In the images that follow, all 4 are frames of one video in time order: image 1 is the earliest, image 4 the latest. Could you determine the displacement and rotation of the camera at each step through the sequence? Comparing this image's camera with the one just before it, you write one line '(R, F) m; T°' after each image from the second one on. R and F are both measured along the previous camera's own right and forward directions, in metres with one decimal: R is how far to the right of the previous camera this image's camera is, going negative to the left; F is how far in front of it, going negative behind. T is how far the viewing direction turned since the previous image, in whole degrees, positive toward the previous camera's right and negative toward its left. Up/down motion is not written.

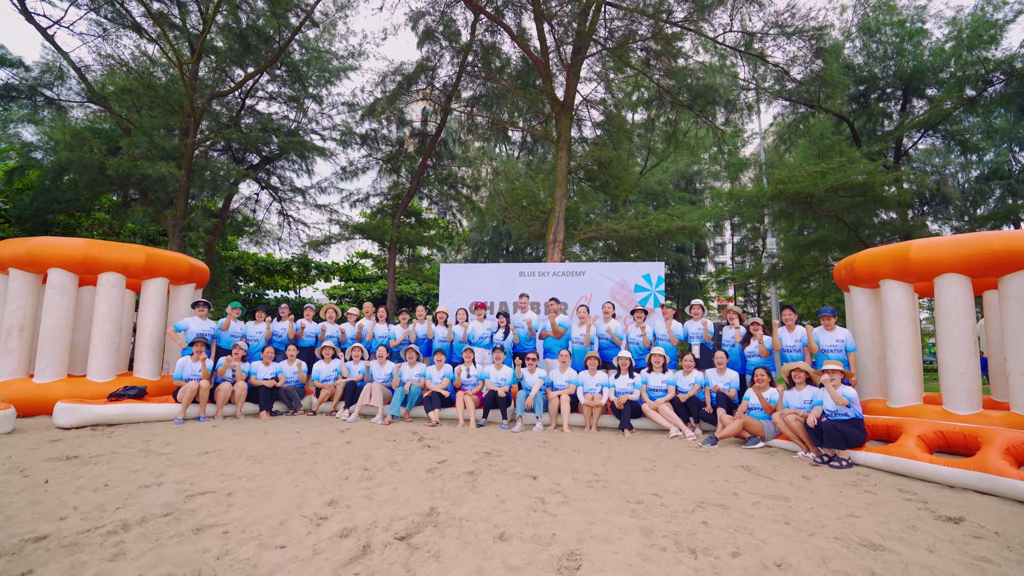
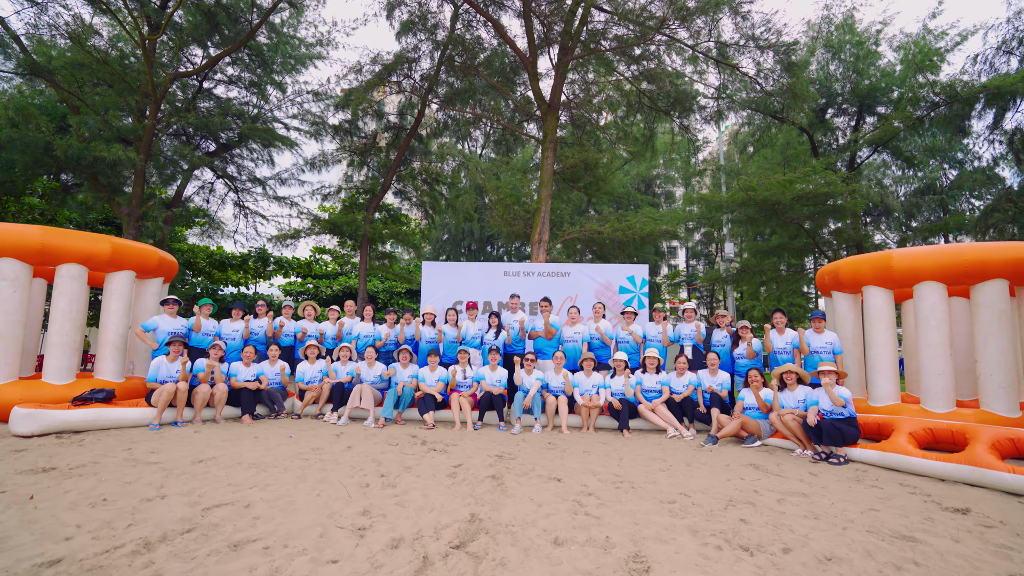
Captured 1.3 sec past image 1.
(-0.8, +0.1) m; +6°
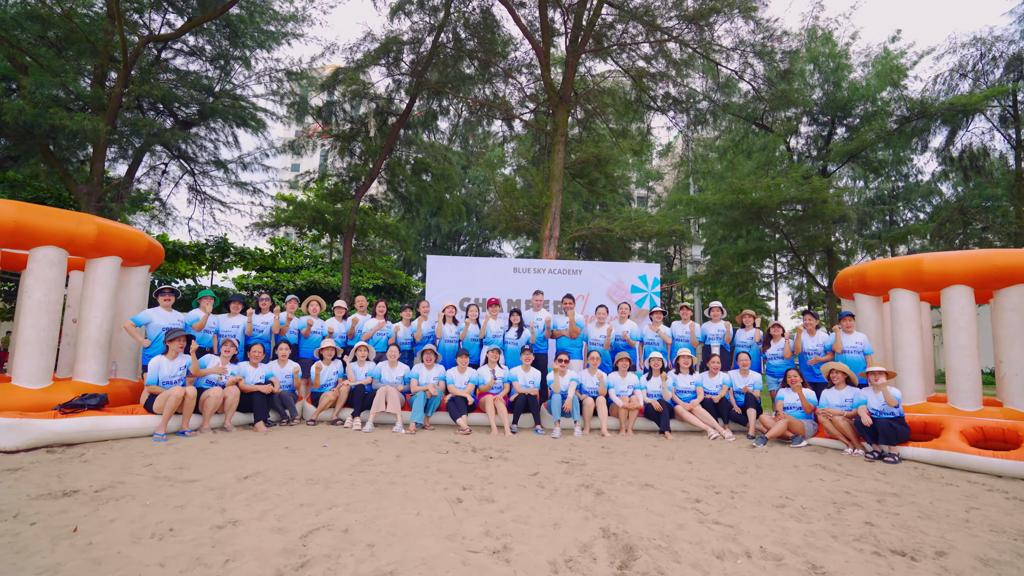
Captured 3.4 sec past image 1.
(-1.4, +0.5) m; +8°
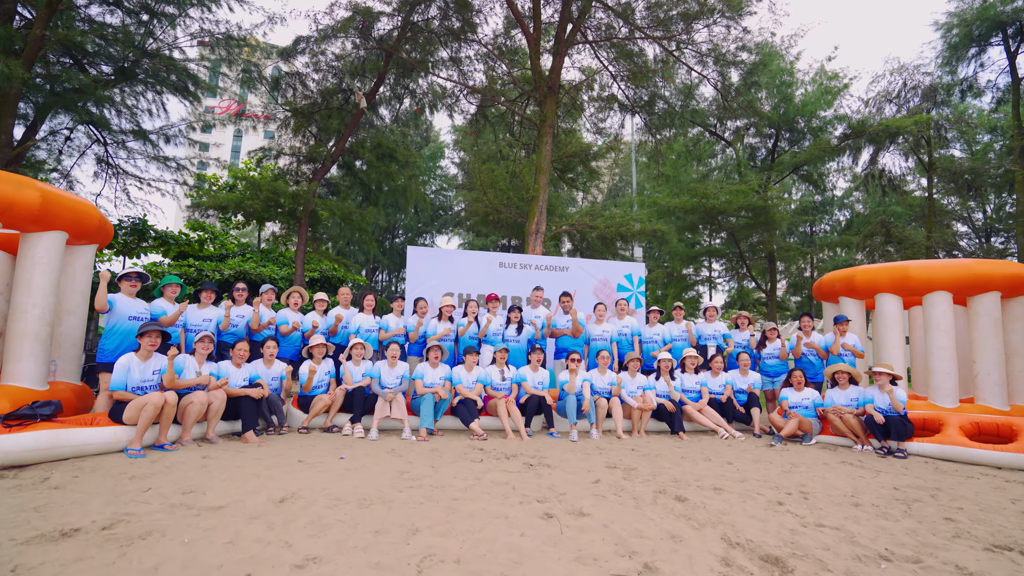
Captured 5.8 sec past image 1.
(-1.4, +0.6) m; +10°
